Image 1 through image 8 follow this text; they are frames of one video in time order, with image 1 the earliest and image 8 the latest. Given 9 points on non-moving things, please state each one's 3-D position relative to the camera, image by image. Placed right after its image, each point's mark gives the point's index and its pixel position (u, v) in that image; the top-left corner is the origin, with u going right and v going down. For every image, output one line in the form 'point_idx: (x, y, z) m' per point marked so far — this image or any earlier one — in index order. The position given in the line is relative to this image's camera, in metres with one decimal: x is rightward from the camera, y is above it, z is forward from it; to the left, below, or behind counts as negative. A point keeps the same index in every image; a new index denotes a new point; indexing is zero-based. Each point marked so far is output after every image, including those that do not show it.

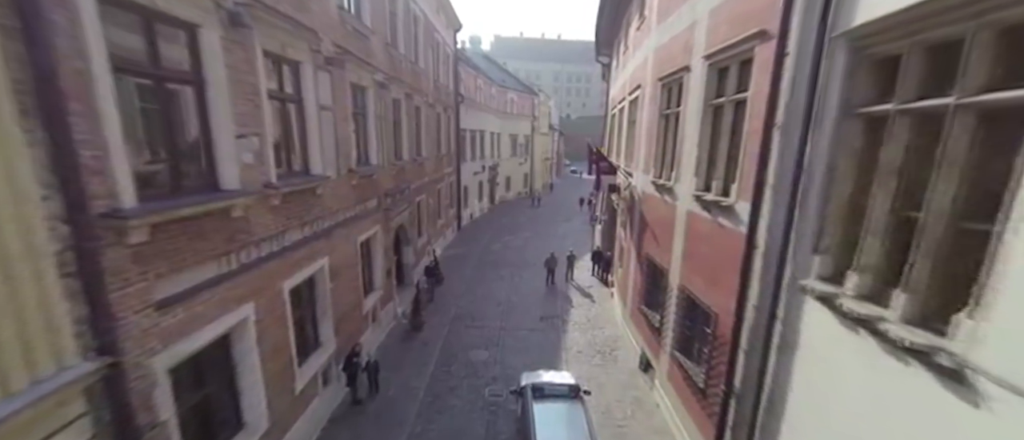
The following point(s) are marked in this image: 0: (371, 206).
0: (-3.6, +0.3, +9.7) m
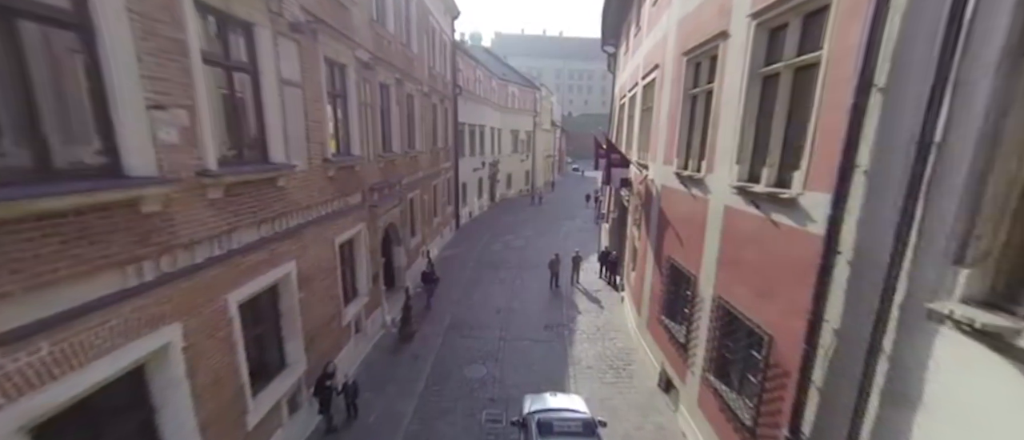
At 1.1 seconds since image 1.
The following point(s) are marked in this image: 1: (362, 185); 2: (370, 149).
0: (-3.6, +0.4, +8.6) m
1: (-3.6, +0.8, +9.0) m
2: (-3.5, +1.8, +9.4) m
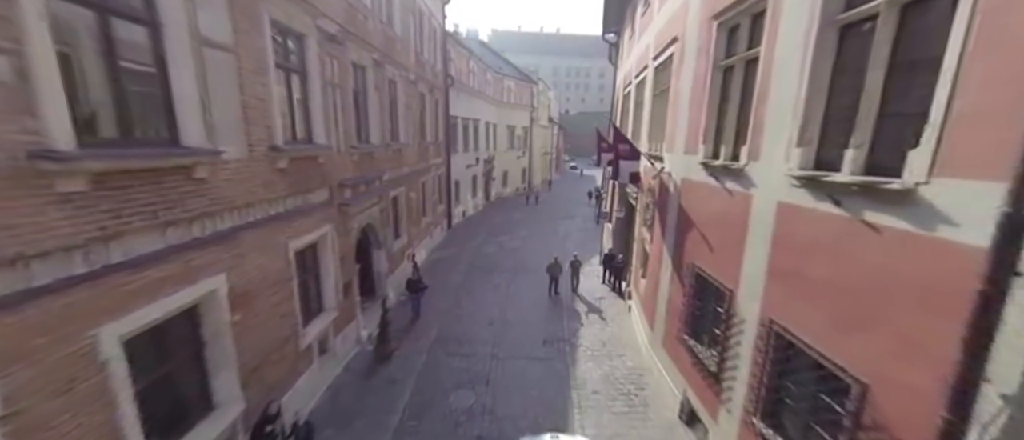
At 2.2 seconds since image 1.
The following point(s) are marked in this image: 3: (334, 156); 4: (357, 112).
0: (-3.7, +0.4, +7.3) m
1: (-3.7, +0.8, +7.7) m
2: (-3.7, +1.7, +8.1) m
3: (-3.7, +1.3, +7.9) m
4: (-3.8, +2.6, +9.3) m
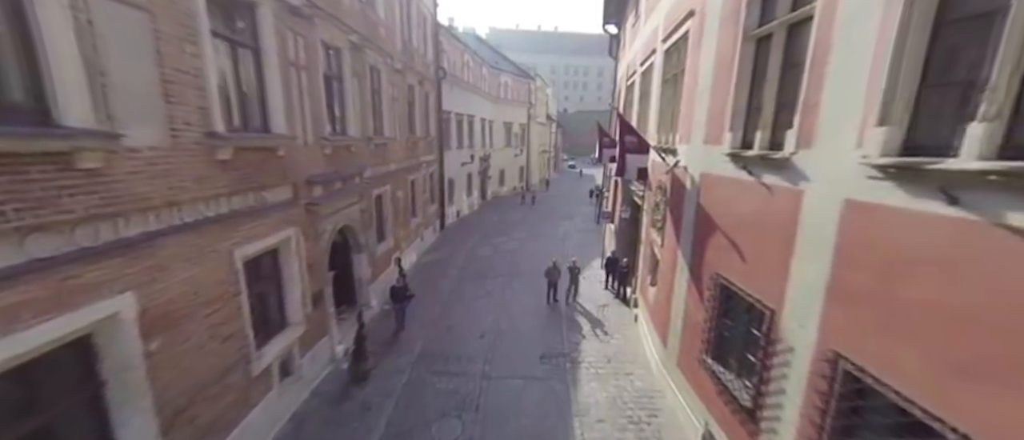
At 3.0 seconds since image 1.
0: (-3.9, +0.3, +6.2) m
1: (-3.8, +0.8, +6.7) m
2: (-3.8, +1.7, +7.0) m
3: (-3.8, +1.3, +6.9) m
4: (-4.0, +2.6, +8.3) m
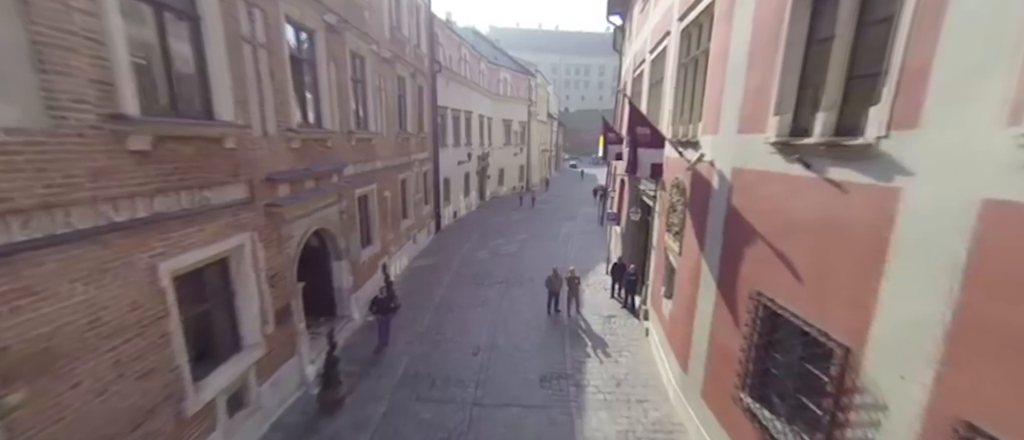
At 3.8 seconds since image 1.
0: (-4.0, +0.3, +5.2) m
1: (-3.9, +0.7, +5.6) m
2: (-3.9, +1.7, +6.0) m
3: (-3.9, +1.2, +5.8) m
4: (-4.1, +2.5, +7.3) m
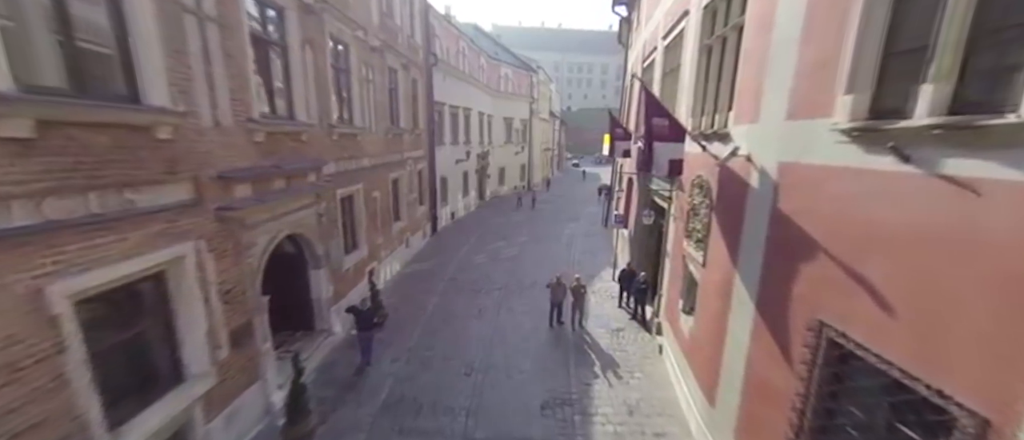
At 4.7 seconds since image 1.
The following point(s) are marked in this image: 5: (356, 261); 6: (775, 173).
0: (-4.0, +0.2, +4.3) m
1: (-4.0, +0.6, +4.7) m
2: (-4.0, +1.6, +5.1) m
3: (-4.0, +1.2, +4.9) m
4: (-4.1, +2.4, +6.3) m
5: (-4.1, -1.1, +9.9) m
6: (+2.9, +0.5, +4.2) m
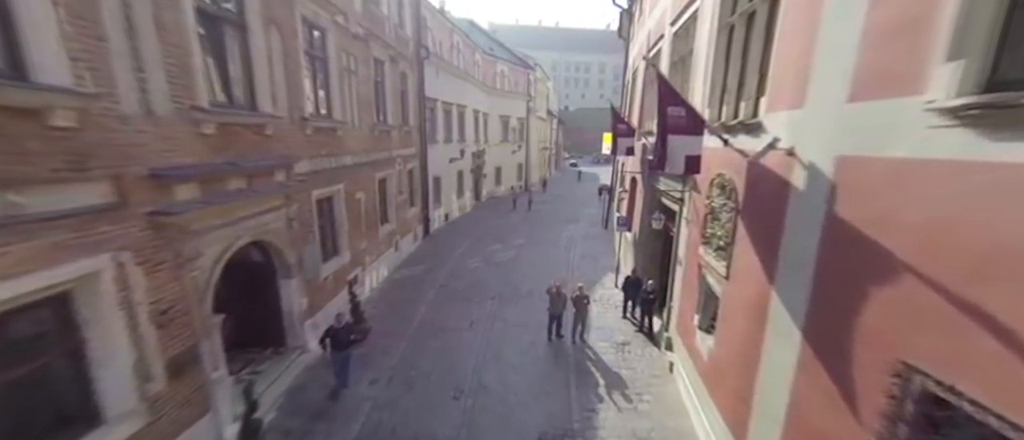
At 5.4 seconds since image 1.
0: (-4.1, +0.1, +3.4) m
1: (-4.1, +0.5, +3.8) m
2: (-4.1, +1.5, +4.2) m
3: (-4.1, +1.1, +4.0) m
4: (-4.2, +2.4, +5.4) m
5: (-4.2, -1.1, +9.1) m
6: (+2.8, +0.5, +3.3) m
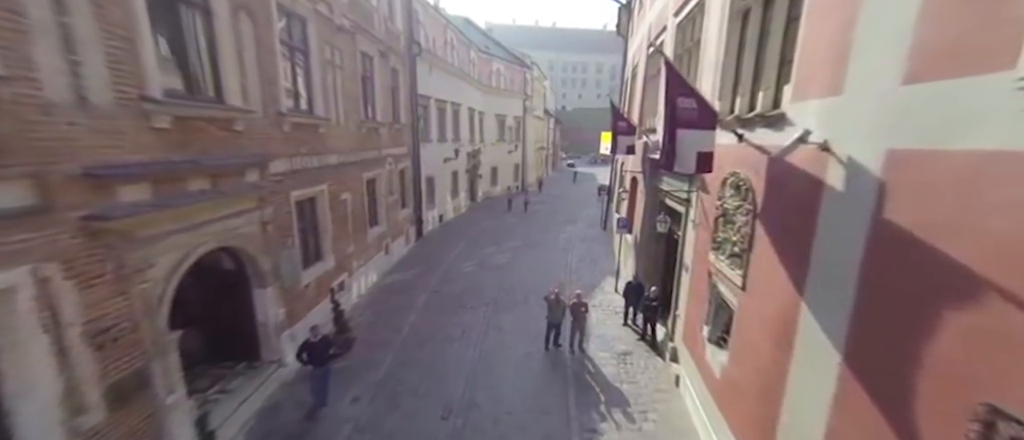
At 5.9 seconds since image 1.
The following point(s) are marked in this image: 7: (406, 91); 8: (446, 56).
0: (-4.2, +0.1, +2.8) m
1: (-4.2, +0.5, +3.3) m
2: (-4.2, +1.4, +3.6) m
3: (-4.1, +1.0, +3.5) m
4: (-4.3, +2.3, +4.9) m
5: (-4.3, -1.2, +8.5) m
6: (+2.7, +0.4, +2.8) m
7: (-4.1, +5.0, +14.6) m
8: (-3.3, +8.2, +19.1) m
